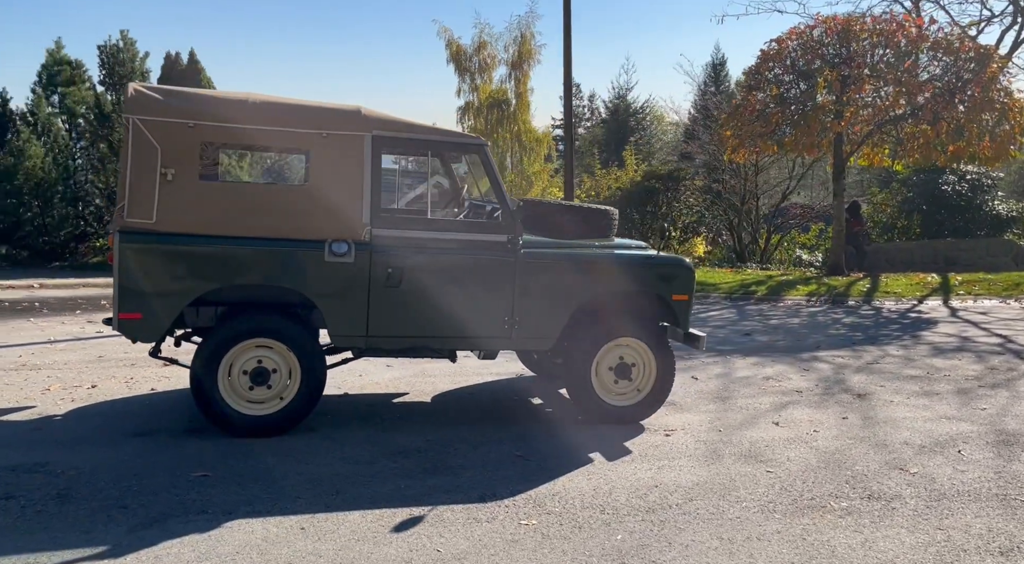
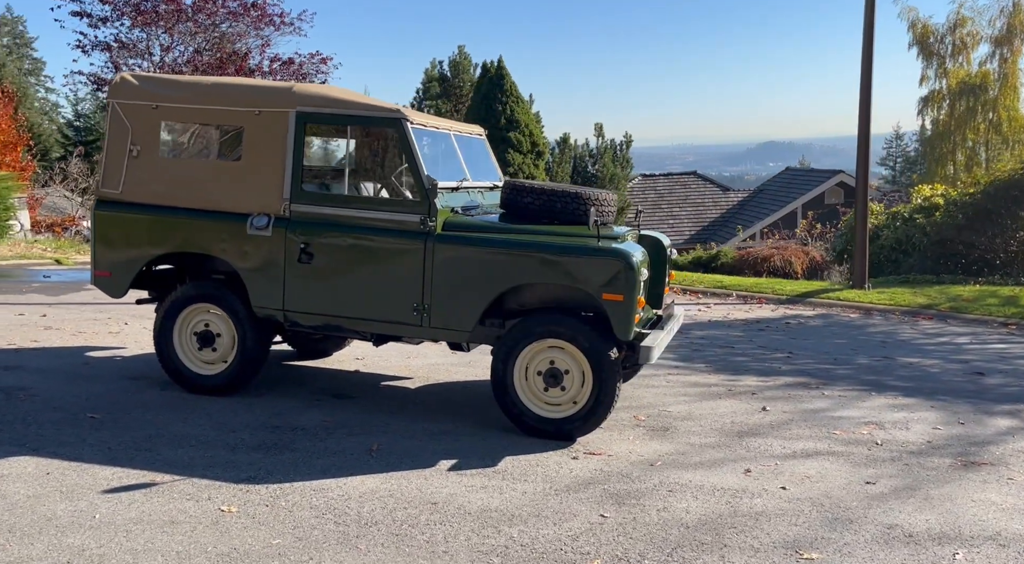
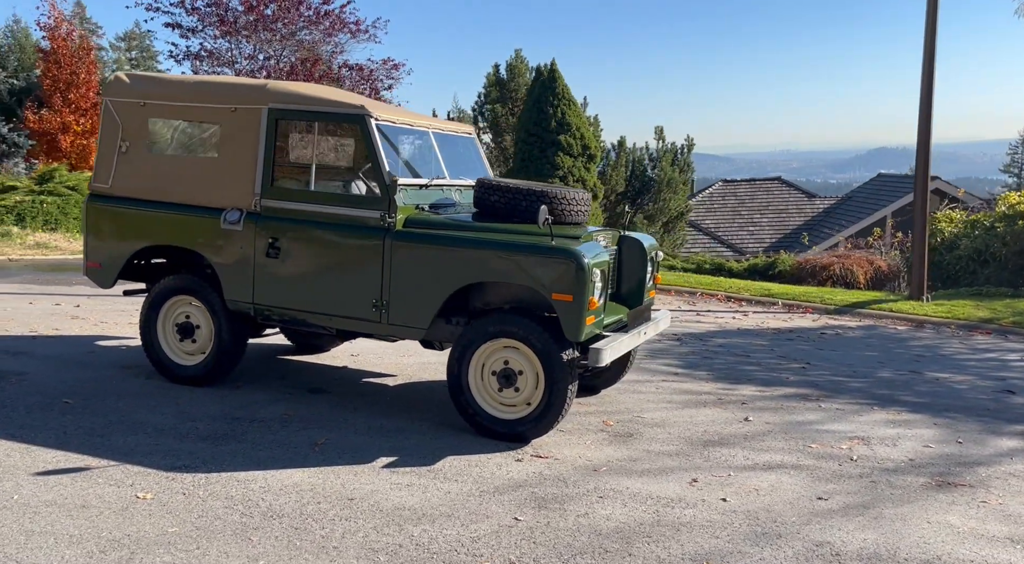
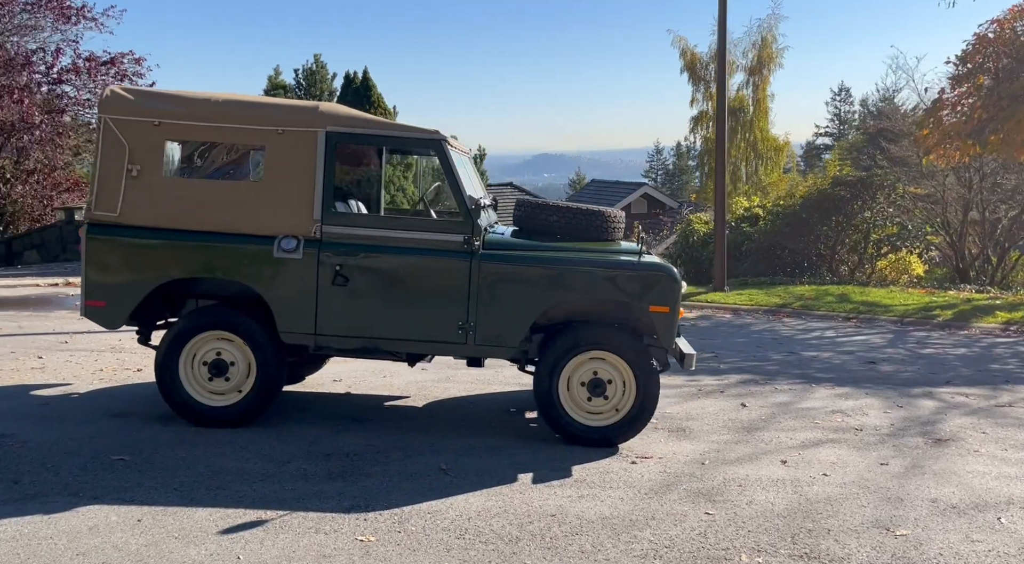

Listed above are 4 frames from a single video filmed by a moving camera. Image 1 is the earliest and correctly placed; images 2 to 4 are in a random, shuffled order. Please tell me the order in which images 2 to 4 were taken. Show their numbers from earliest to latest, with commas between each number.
4, 2, 3
